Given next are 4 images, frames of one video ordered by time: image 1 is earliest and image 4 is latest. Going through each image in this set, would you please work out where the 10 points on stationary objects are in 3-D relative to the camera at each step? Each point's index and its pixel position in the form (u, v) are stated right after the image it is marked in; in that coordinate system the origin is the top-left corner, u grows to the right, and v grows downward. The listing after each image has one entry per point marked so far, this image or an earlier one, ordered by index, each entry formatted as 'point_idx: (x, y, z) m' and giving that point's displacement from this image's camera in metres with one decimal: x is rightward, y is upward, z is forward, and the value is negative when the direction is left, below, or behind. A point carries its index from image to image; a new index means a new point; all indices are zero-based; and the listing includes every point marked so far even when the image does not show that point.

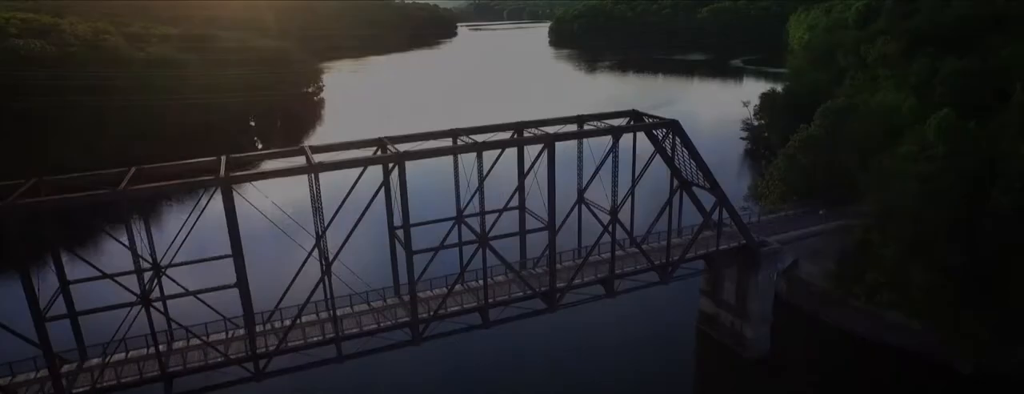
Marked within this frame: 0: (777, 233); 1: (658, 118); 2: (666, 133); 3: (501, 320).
0: (+6.8, -0.9, +17.7) m
1: (+3.2, +1.7, +14.9) m
2: (+3.3, +1.4, +14.7) m
3: (-0.2, -2.5, +14.0) m
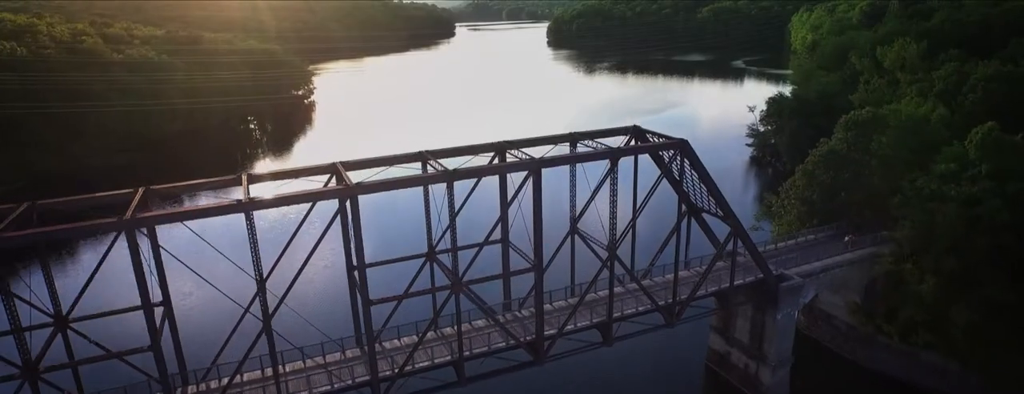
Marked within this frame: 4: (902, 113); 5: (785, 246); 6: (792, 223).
0: (+6.5, -1.5, +15.6) m
1: (+2.8, +1.1, +12.9) m
2: (+3.0, +0.8, +12.6) m
3: (-0.6, -3.1, +11.9) m
4: (+11.1, +2.4, +19.5) m
5: (+6.6, -1.2, +16.7) m
6: (+7.6, -0.7, +18.6) m
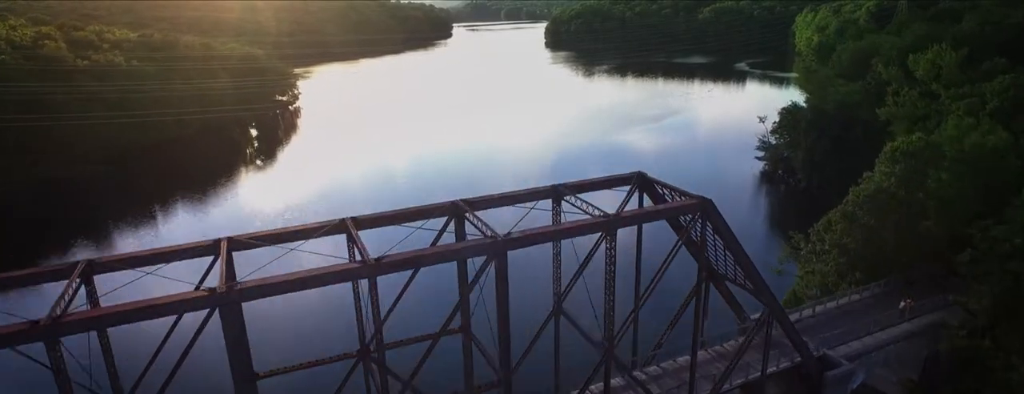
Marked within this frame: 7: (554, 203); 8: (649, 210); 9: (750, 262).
0: (+5.9, -2.5, +12.4) m
1: (+2.3, +0.1, +9.6) m
2: (+2.4, -0.3, +9.4) m
3: (-1.1, -4.1, +8.7) m
4: (+10.6, +1.4, +16.2) m
5: (+6.1, -2.2, +13.4) m
6: (+7.1, -1.7, +15.4) m
7: (+0.6, 0.0, +9.8) m
8: (+1.8, -0.2, +8.7) m
9: (+3.5, -1.0, +10.2) m
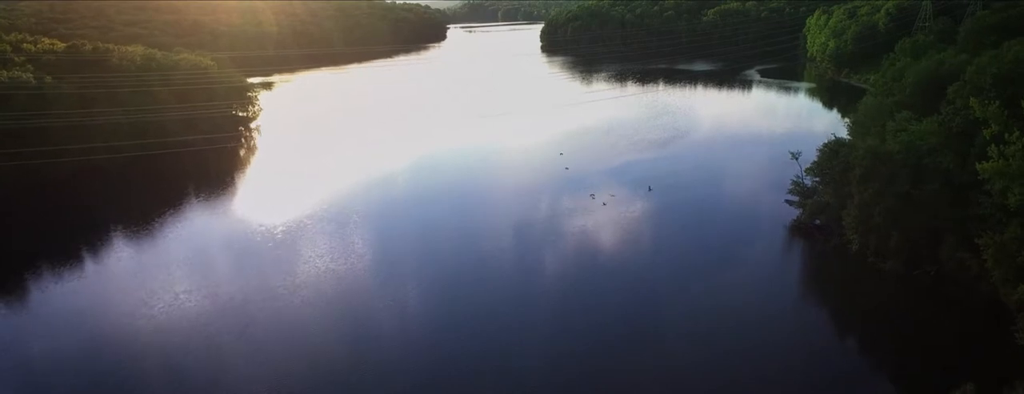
0: (+4.7, -5.0, +4.9) m
1: (+1.1, -2.4, +2.1) m
2: (+1.2, -2.7, +1.9) m
3: (-2.3, -6.6, +1.2) m
4: (+9.3, -1.1, +8.7) m
5: (+4.9, -4.7, +5.9) m
6: (+5.8, -4.2, +7.9) m
7: (-0.6, -2.5, +2.3) m
8: (+0.5, -2.6, +1.2) m
9: (+2.3, -3.4, +2.7) m
